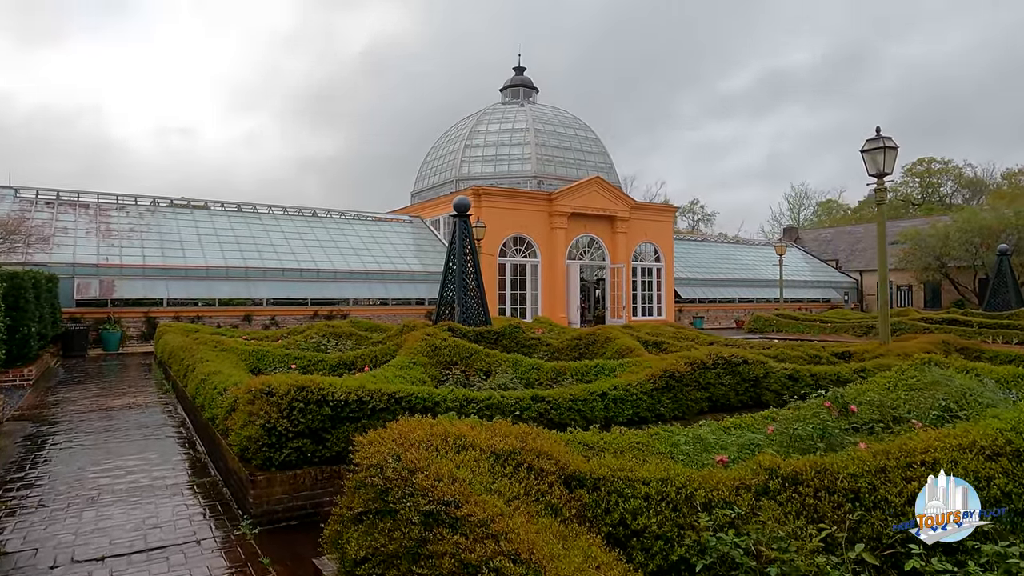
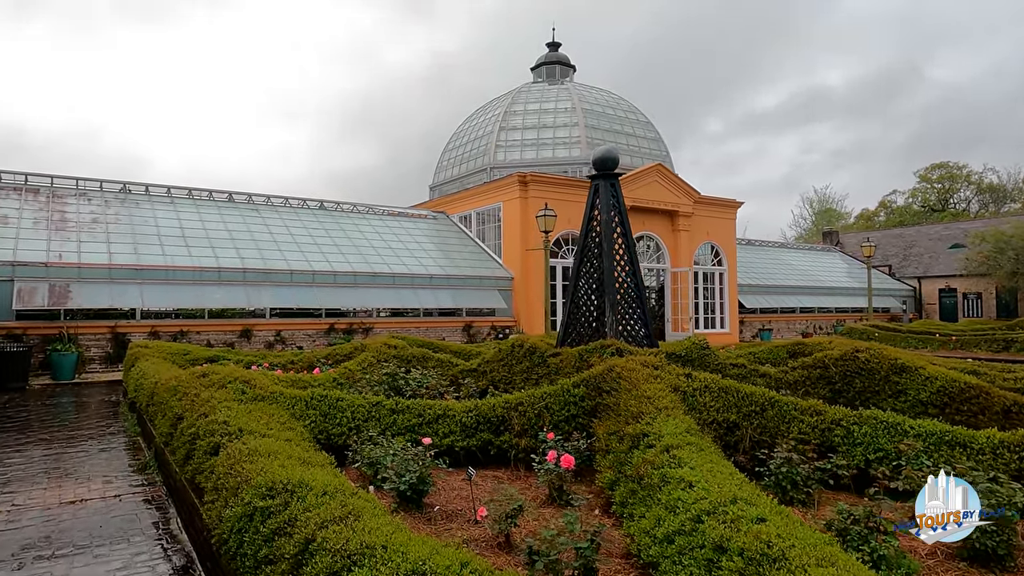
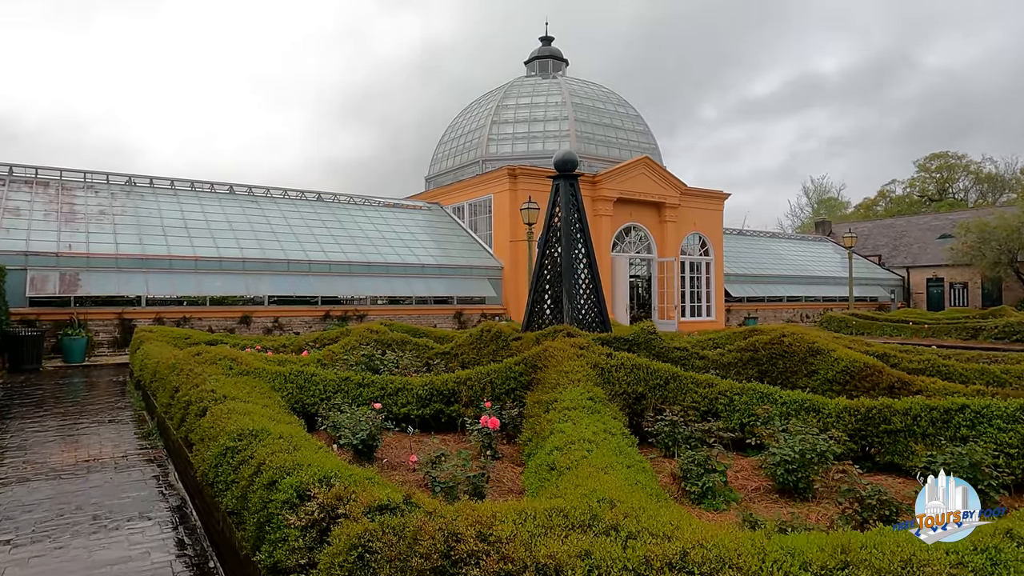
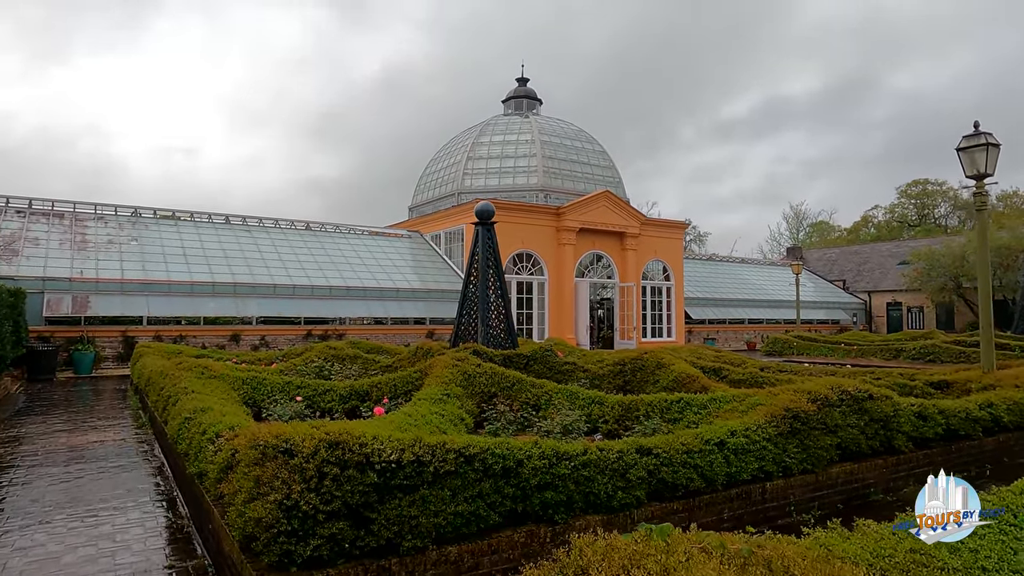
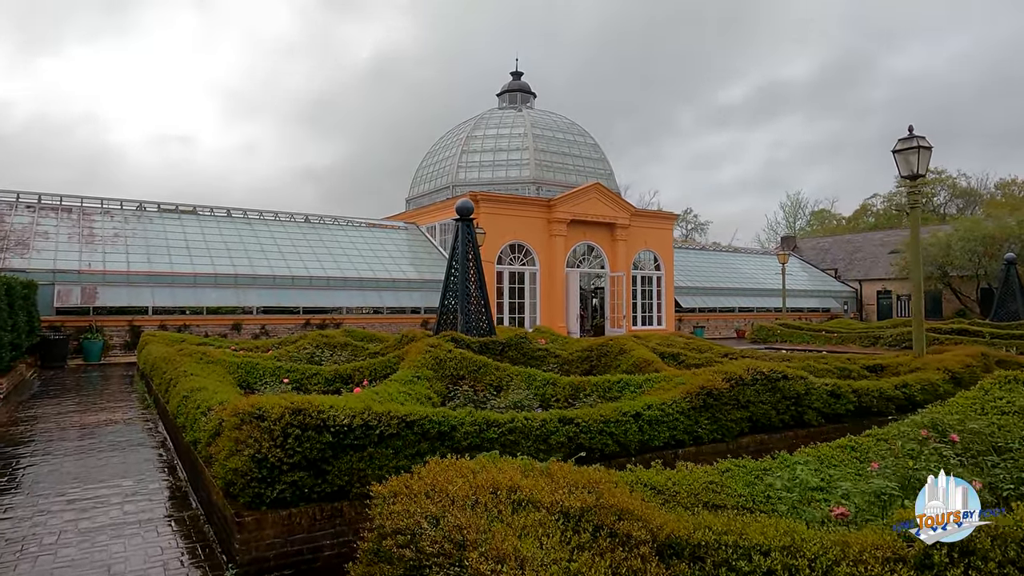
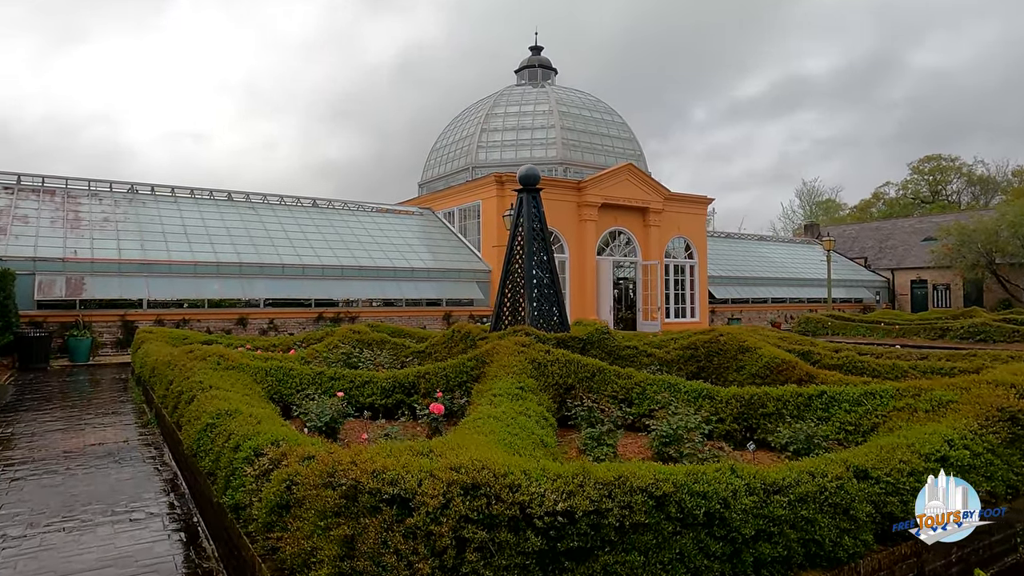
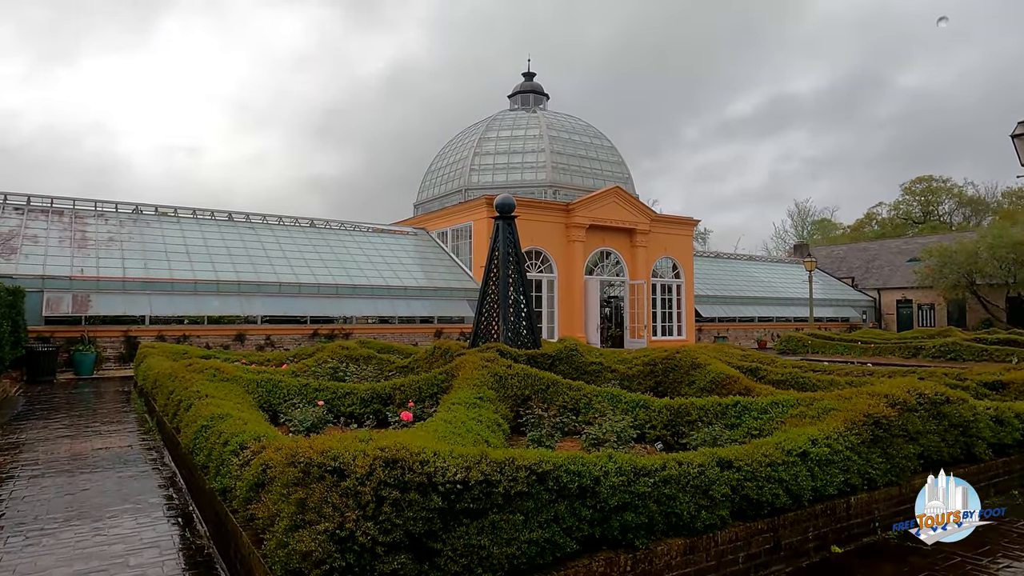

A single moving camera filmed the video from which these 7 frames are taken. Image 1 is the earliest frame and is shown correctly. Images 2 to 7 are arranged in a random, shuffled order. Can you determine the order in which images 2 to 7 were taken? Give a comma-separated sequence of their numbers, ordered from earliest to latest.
5, 4, 7, 6, 3, 2
